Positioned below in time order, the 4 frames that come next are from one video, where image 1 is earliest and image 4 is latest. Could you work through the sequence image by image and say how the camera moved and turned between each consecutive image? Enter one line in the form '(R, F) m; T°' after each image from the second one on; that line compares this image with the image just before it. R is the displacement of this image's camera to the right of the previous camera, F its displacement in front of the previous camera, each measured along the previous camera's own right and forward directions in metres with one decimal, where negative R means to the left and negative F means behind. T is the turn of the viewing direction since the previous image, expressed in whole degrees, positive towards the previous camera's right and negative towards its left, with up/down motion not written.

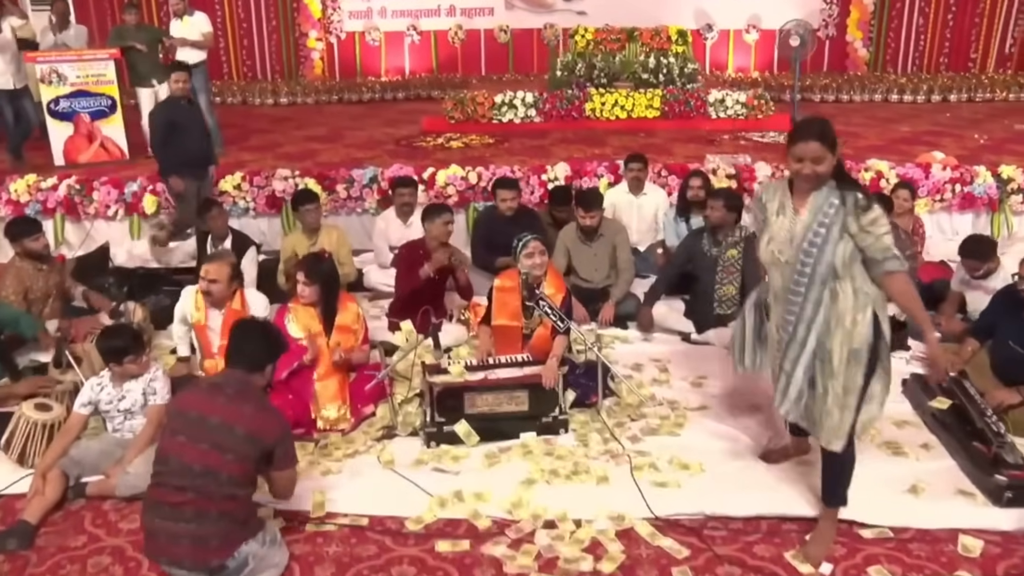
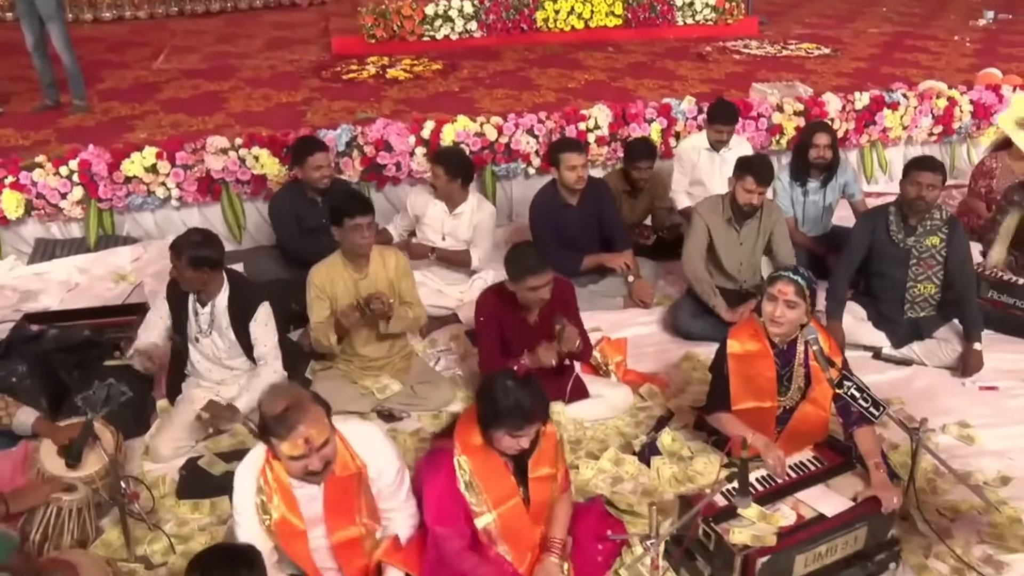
(-1.2, +1.5) m; +14°
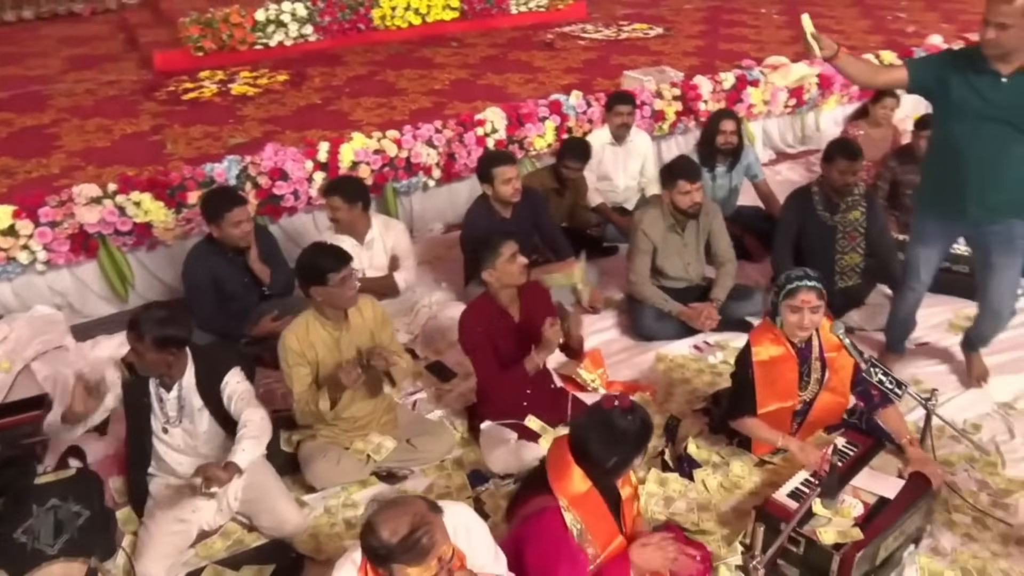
(-0.6, +0.2) m; +14°
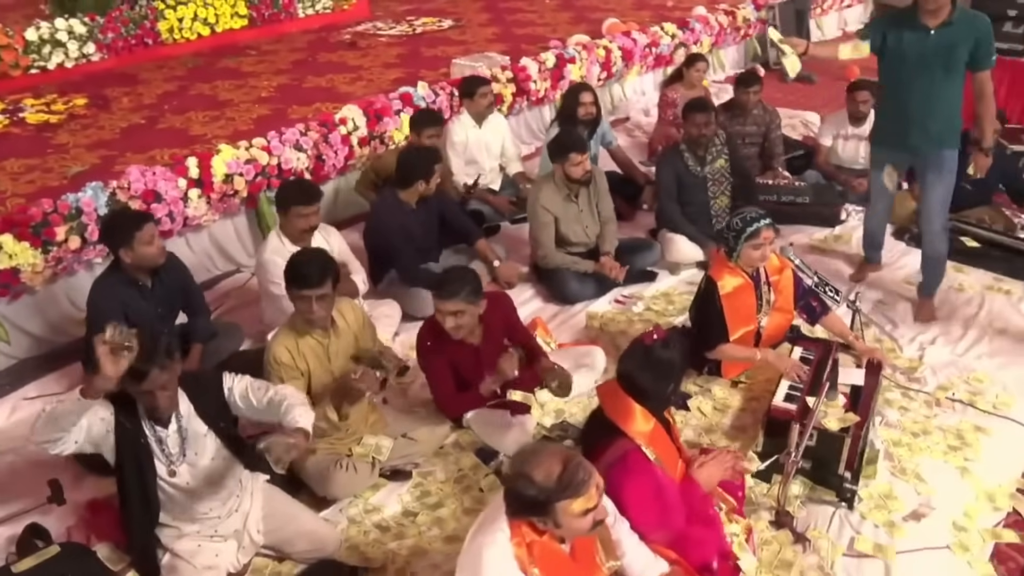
(-0.8, 0.0) m; +18°
